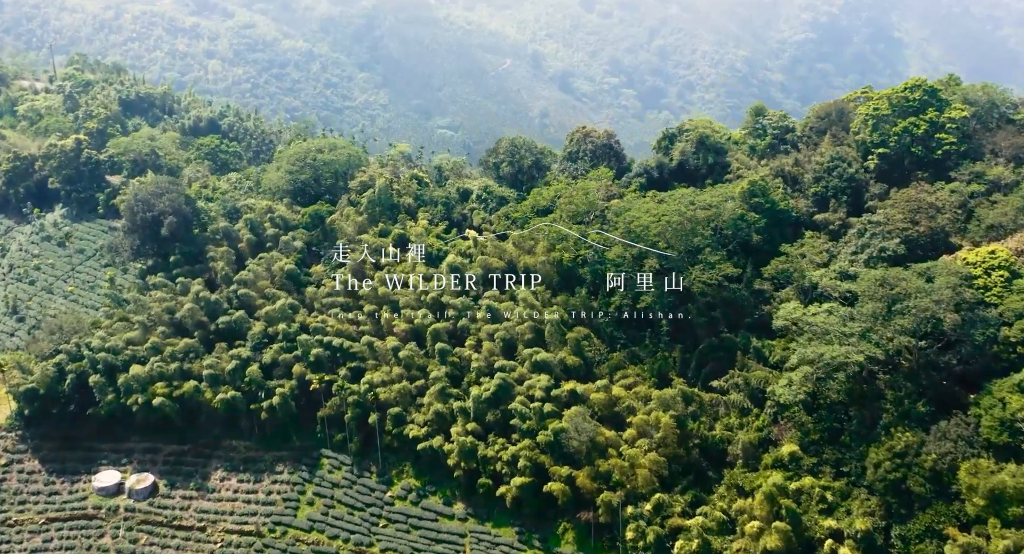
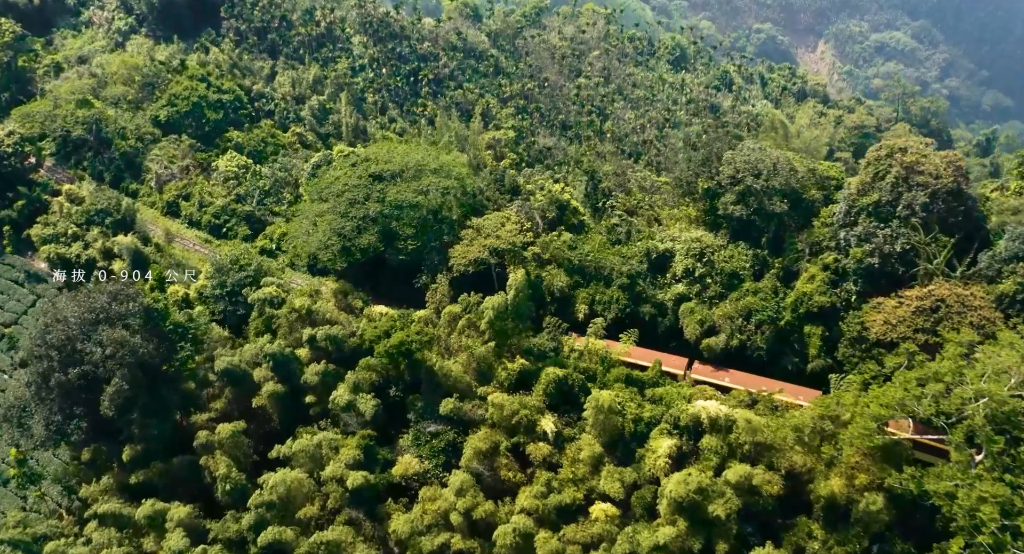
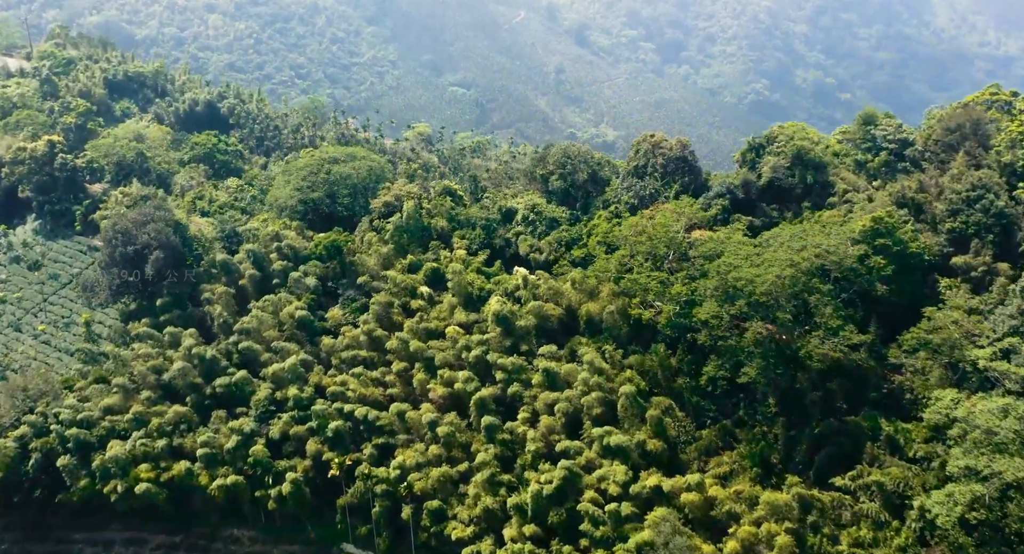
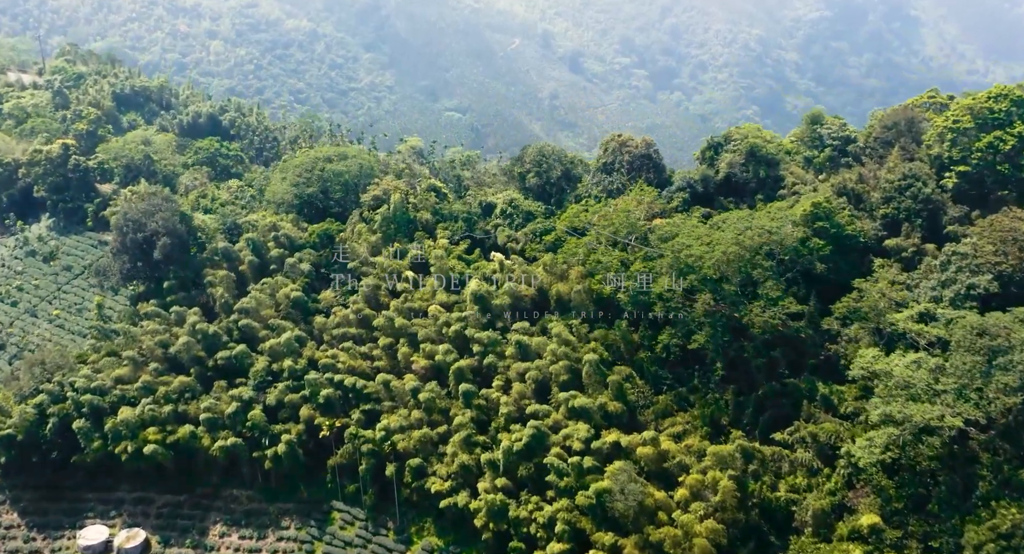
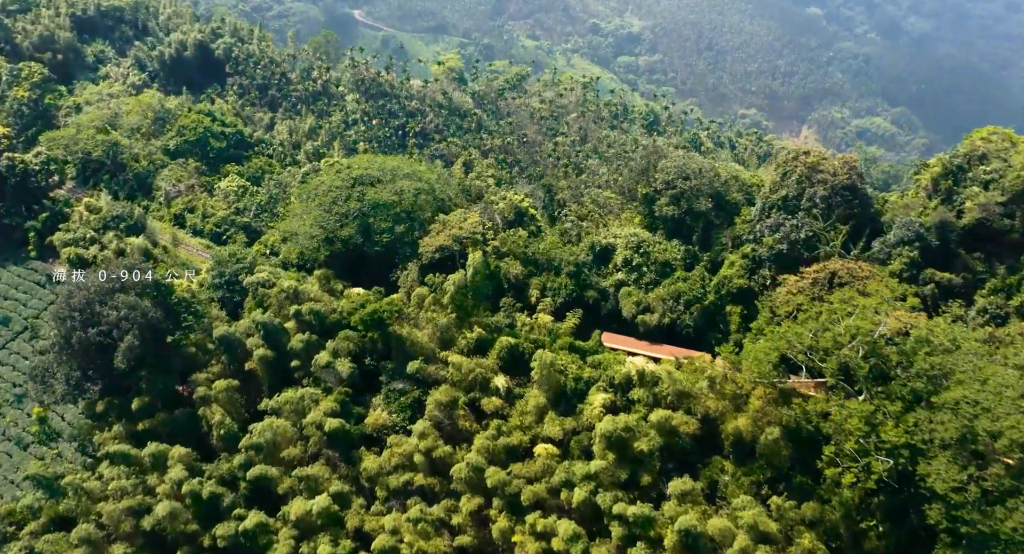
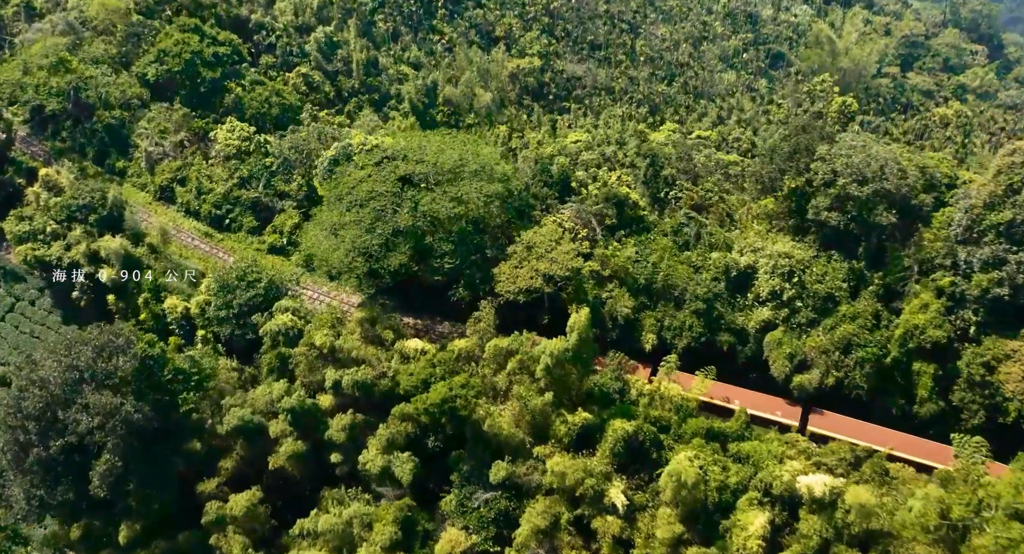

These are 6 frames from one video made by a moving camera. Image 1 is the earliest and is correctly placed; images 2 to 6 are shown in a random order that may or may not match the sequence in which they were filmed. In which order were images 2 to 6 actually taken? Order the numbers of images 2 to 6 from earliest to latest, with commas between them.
4, 3, 5, 2, 6
